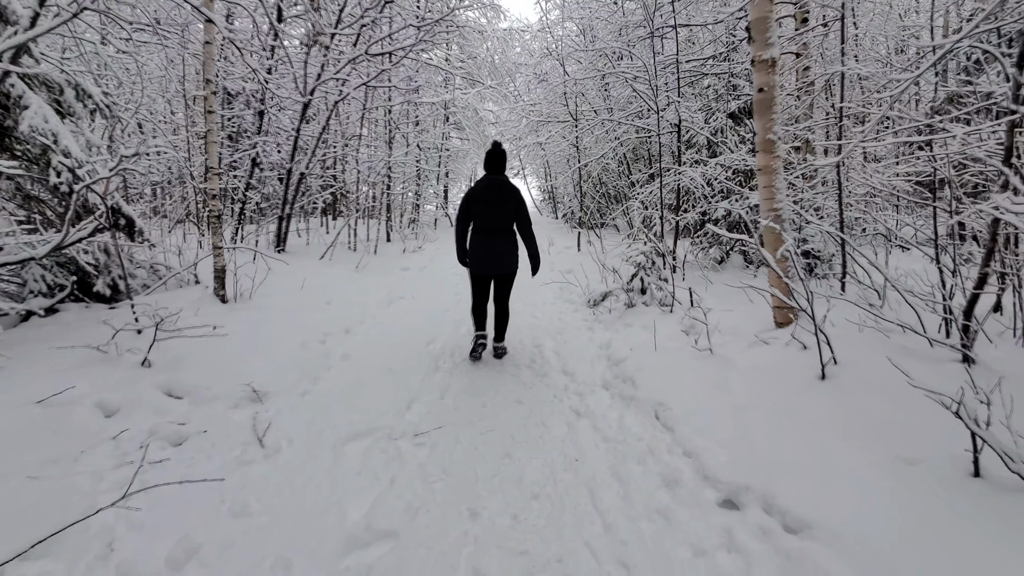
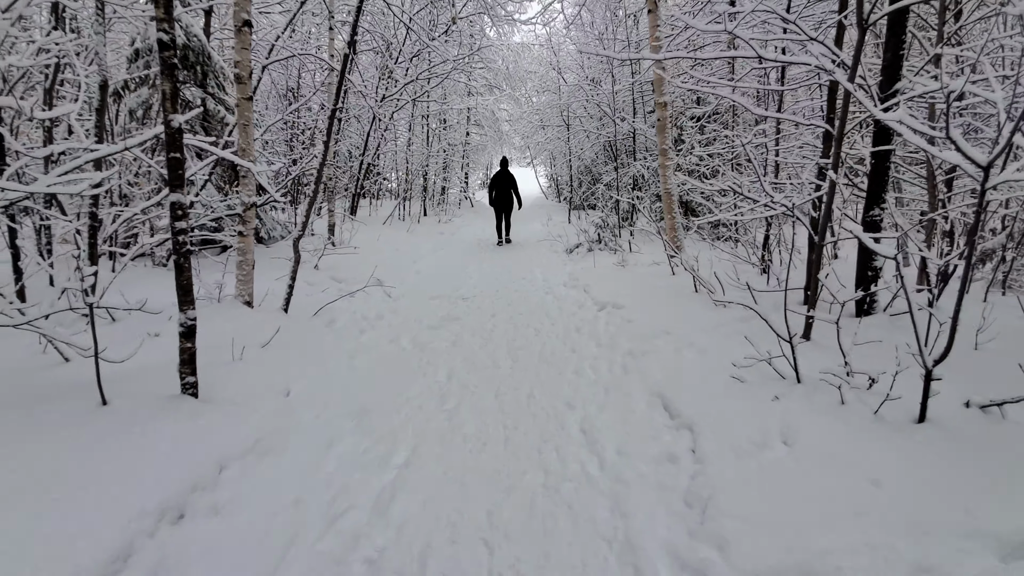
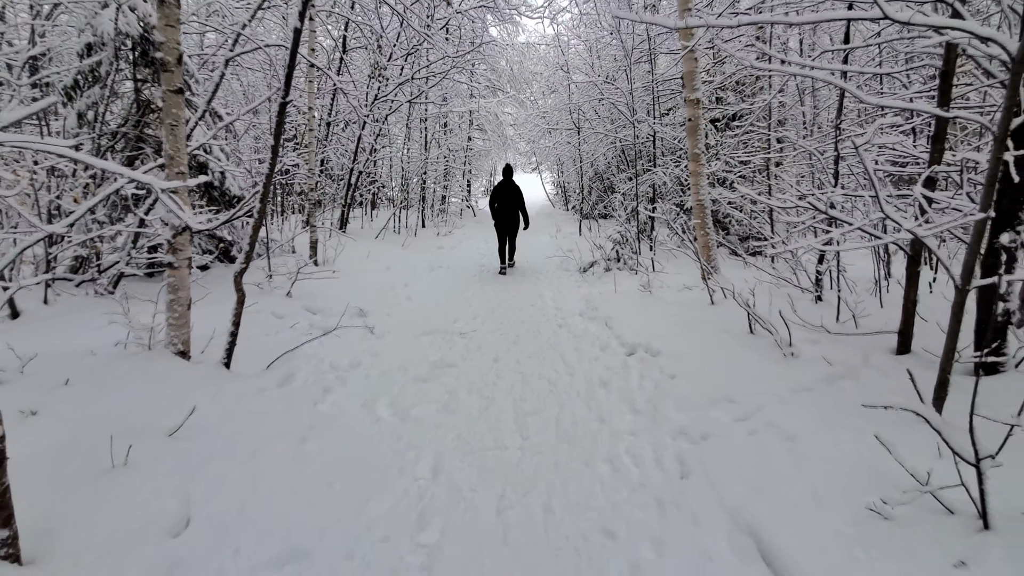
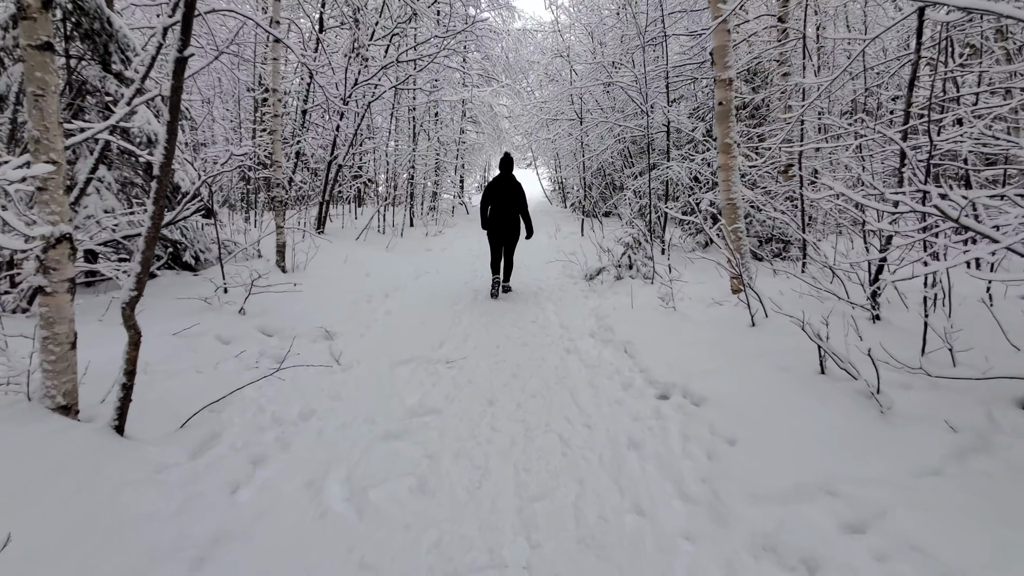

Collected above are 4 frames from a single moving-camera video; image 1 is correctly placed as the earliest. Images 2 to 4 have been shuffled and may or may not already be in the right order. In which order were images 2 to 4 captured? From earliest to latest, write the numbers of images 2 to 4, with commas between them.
4, 3, 2
